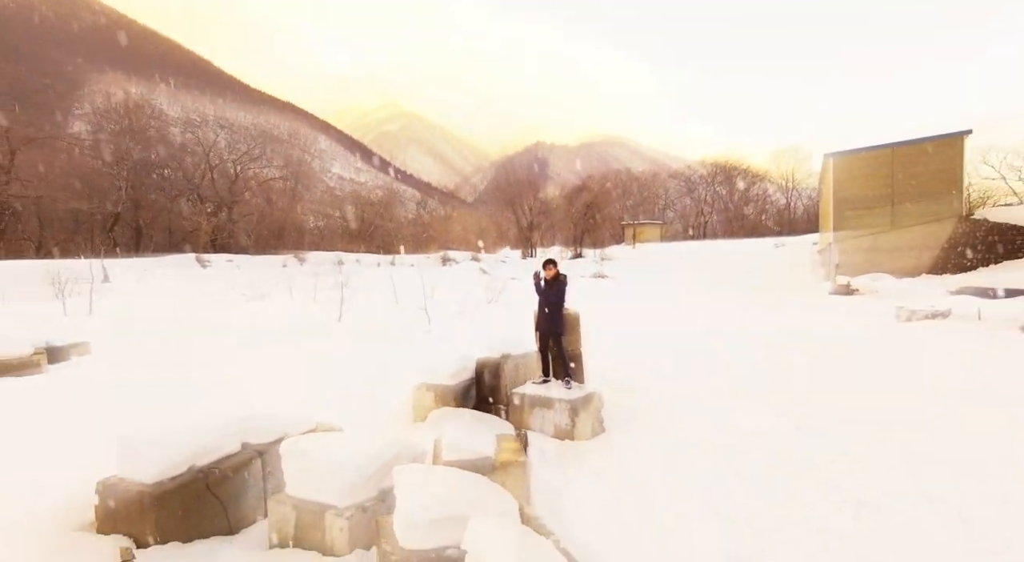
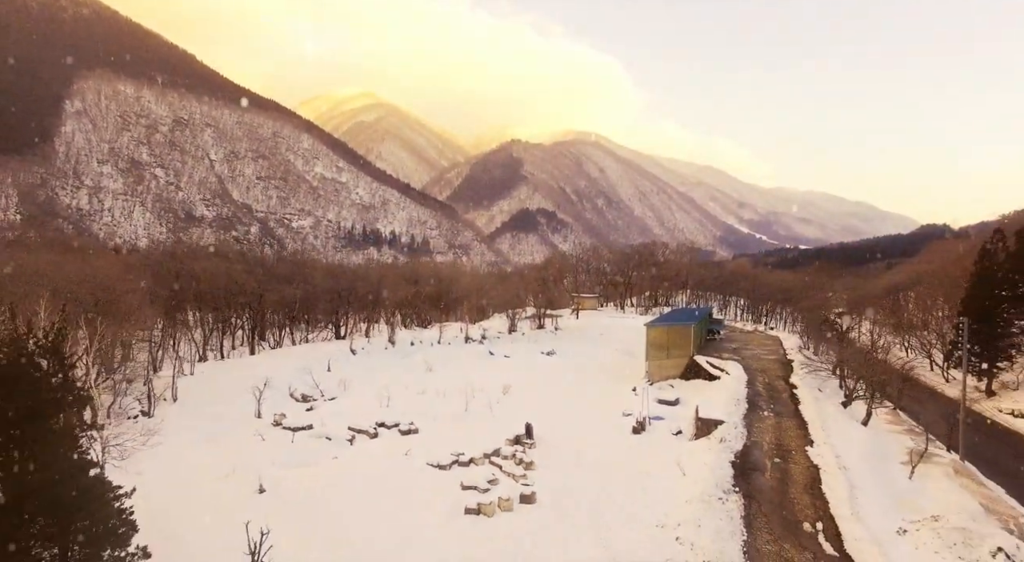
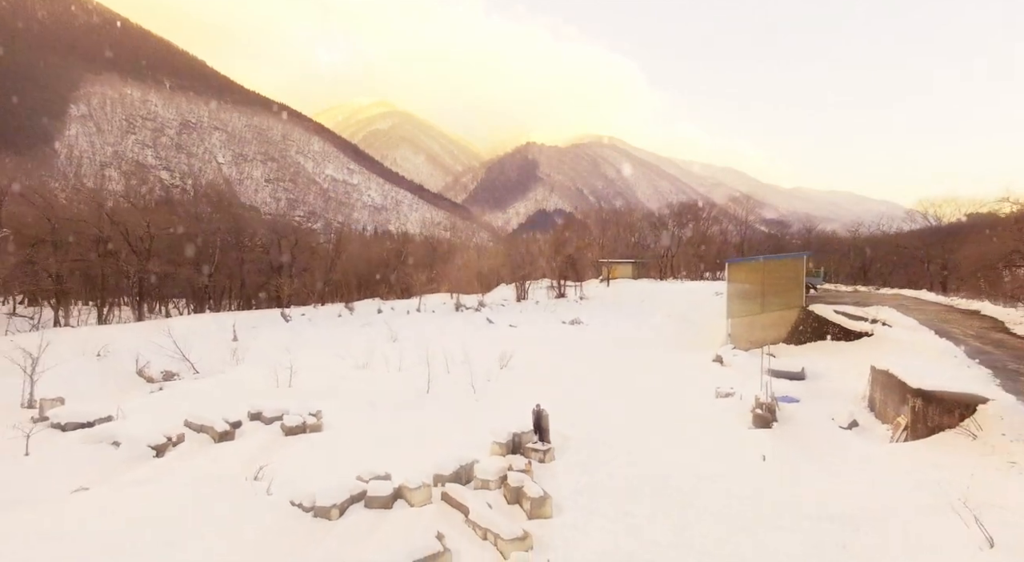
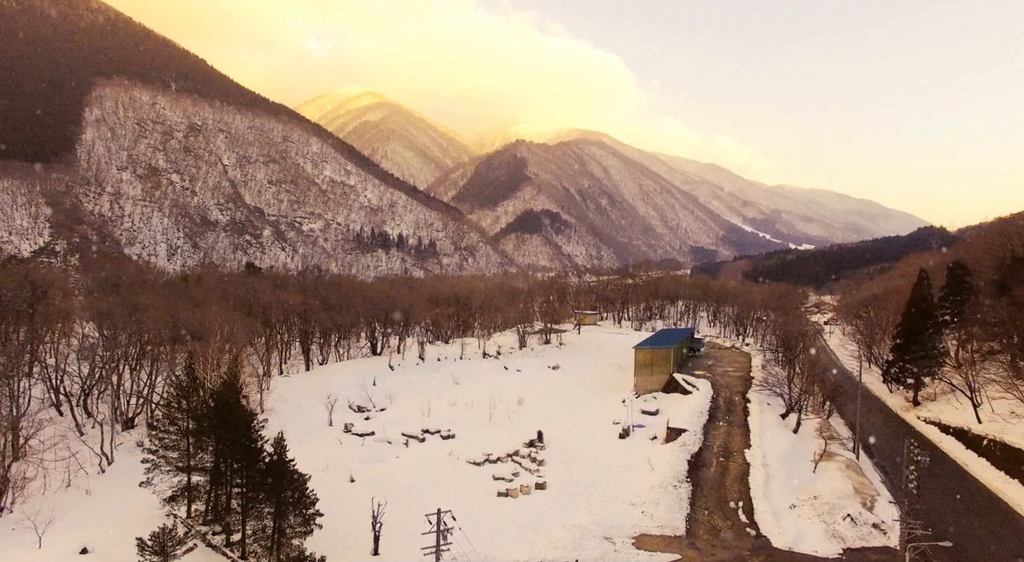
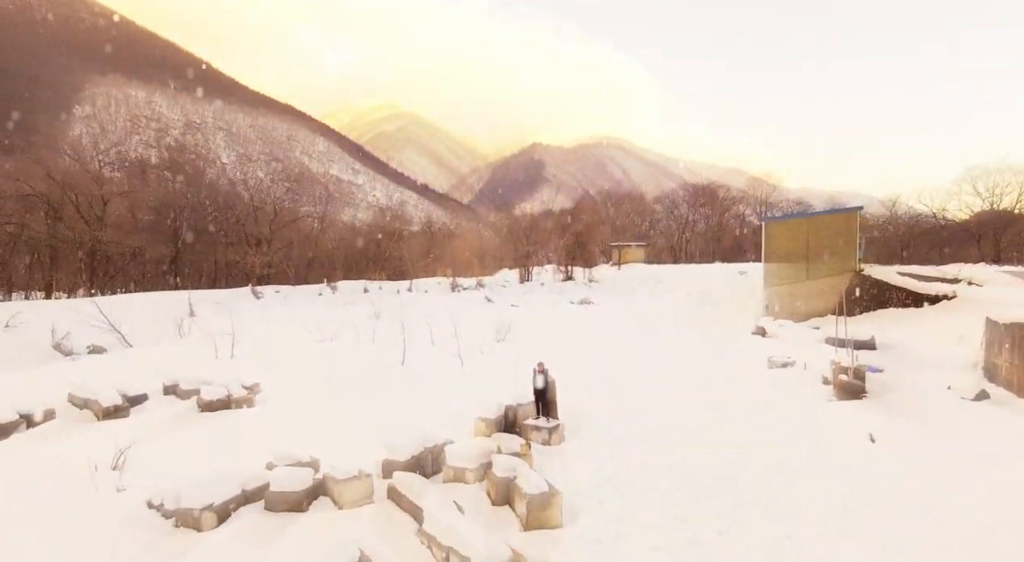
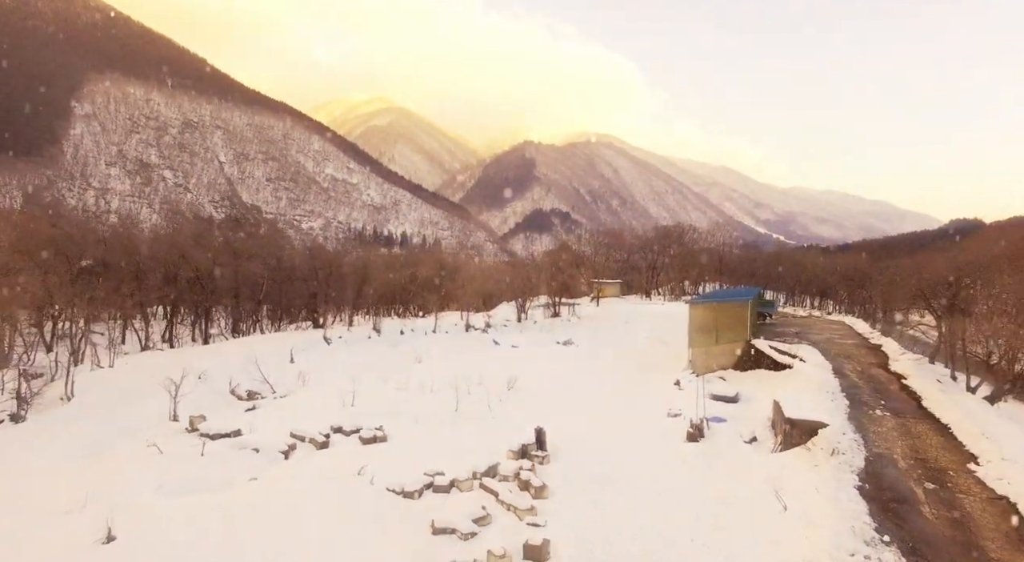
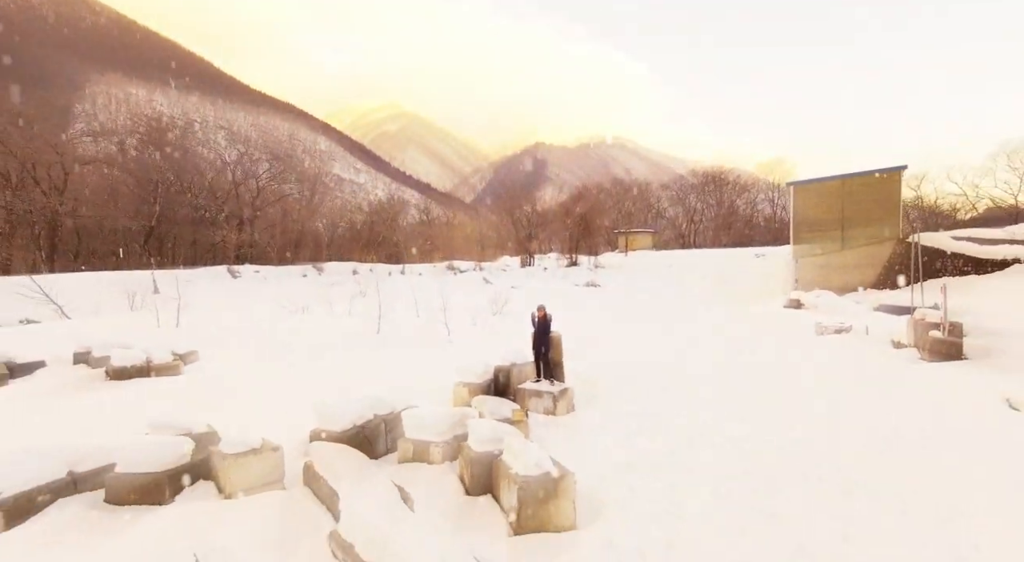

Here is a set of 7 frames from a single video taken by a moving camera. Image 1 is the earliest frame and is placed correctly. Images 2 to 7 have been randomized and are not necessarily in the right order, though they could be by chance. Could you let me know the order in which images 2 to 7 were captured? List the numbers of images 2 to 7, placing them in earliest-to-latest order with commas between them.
7, 5, 3, 6, 2, 4
